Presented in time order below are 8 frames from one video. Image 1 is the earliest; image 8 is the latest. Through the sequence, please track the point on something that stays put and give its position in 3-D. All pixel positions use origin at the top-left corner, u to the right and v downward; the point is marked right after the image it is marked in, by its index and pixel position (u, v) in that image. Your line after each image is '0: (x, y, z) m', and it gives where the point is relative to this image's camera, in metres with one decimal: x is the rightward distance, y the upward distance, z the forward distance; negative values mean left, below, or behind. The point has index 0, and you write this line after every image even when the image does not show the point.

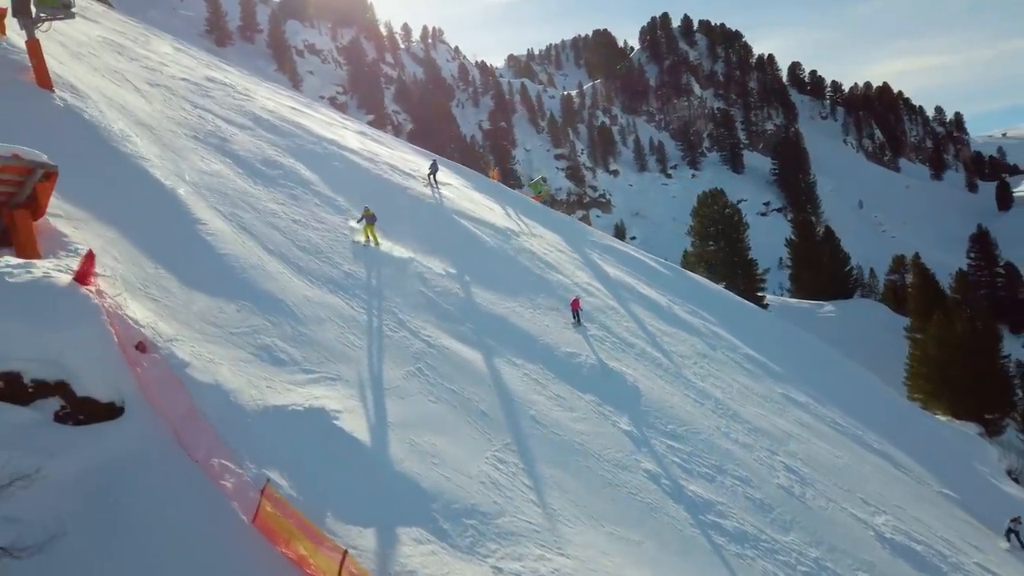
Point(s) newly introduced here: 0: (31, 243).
0: (-6.7, +0.6, +10.4) m
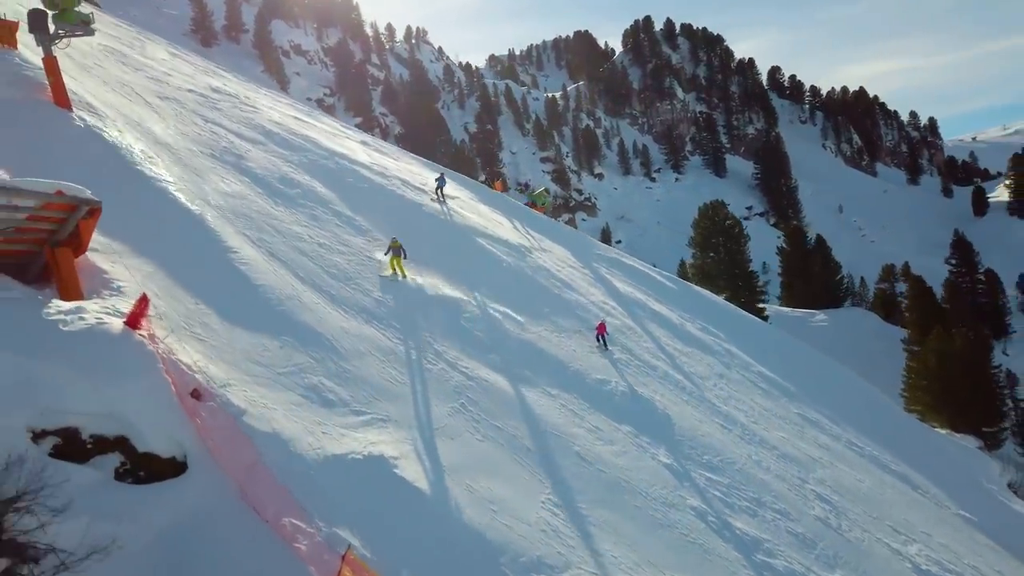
0: (-5.8, +0.1, +10.0) m
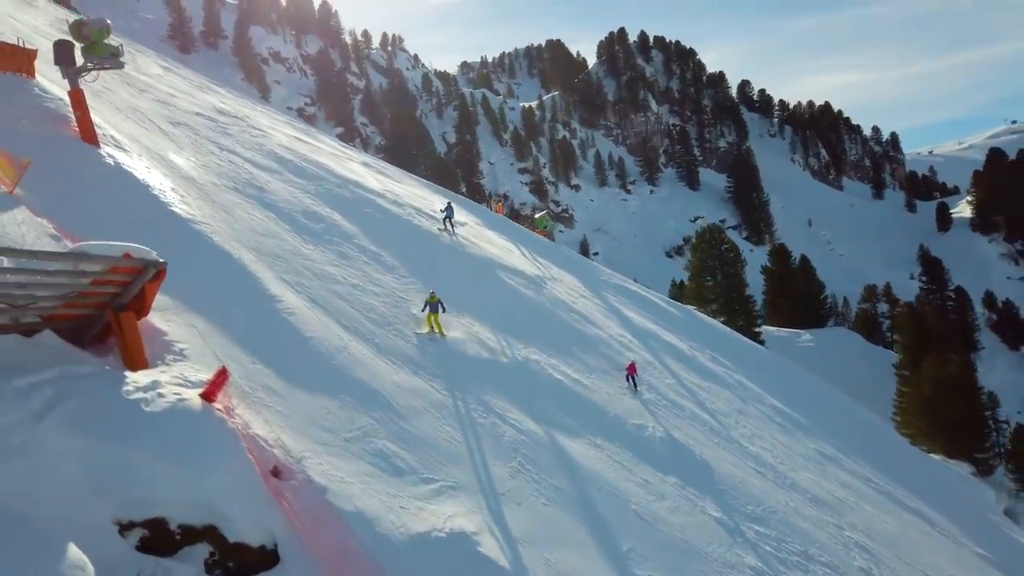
0: (-4.7, -0.8, +9.5) m
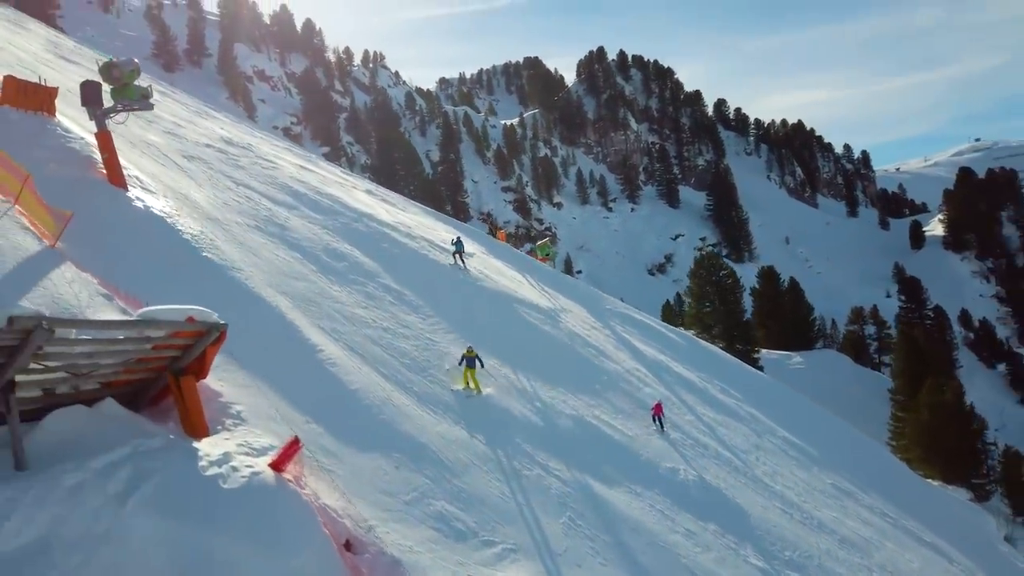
0: (-3.8, -1.5, +9.2) m
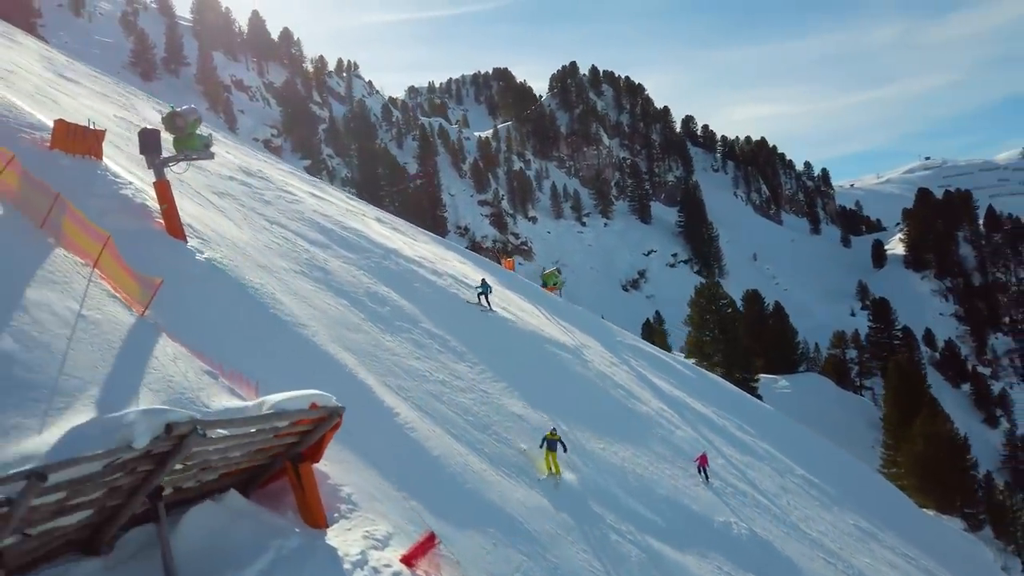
0: (-2.3, -2.5, +8.9) m
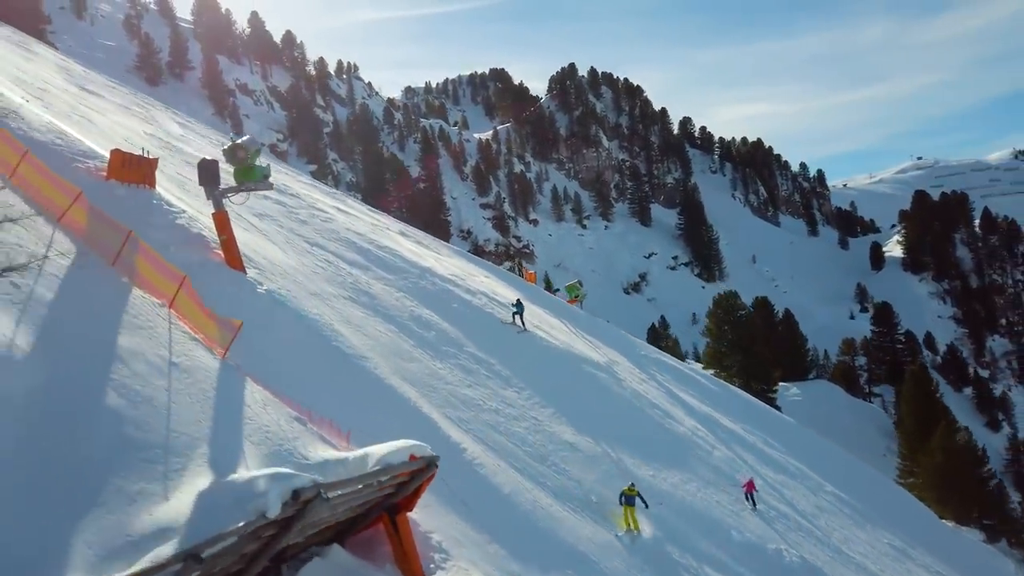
0: (-1.2, -3.1, +8.9) m
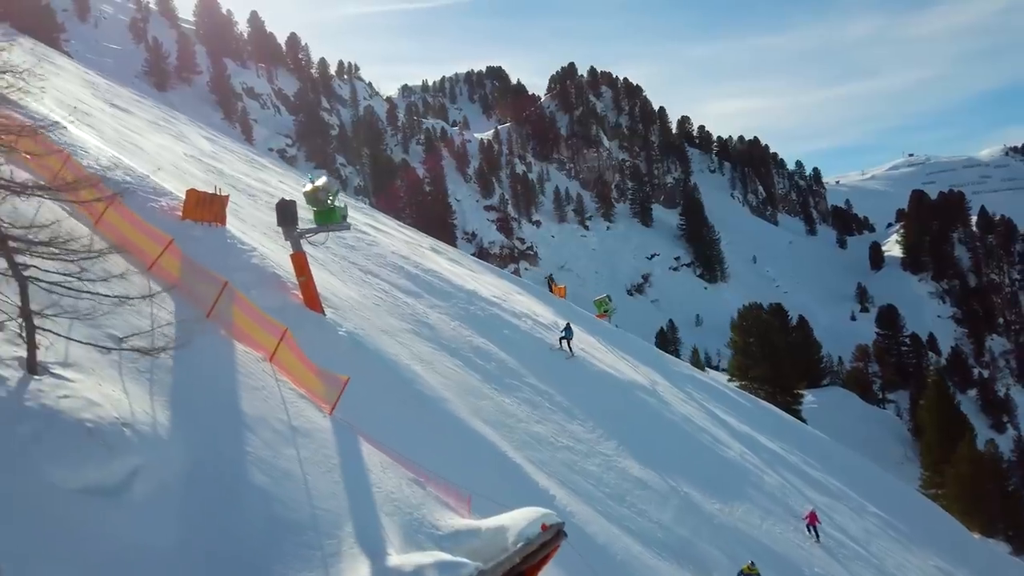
0: (+0.4, -3.9, +8.8) m
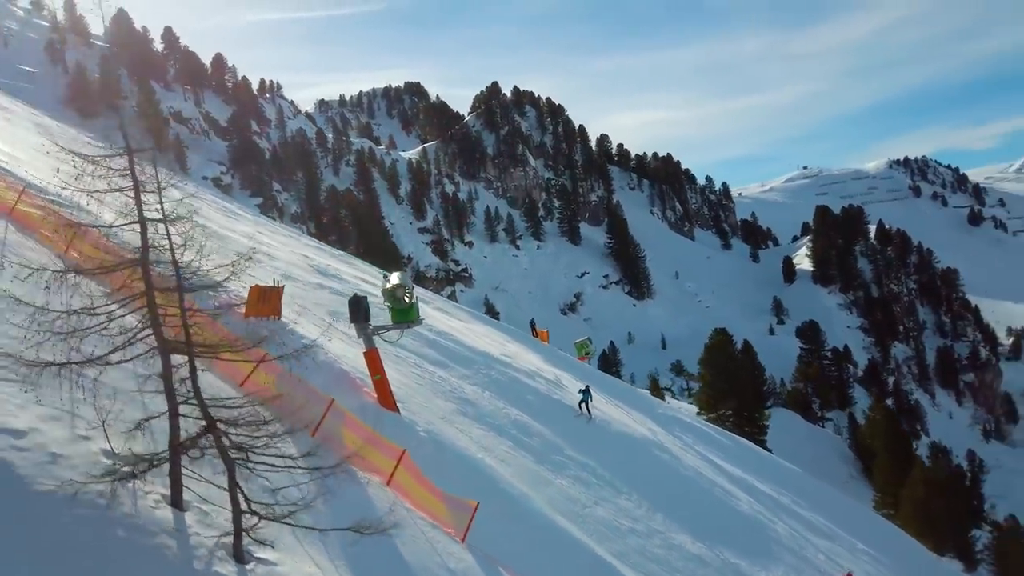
0: (+2.4, -5.5, +8.8) m
